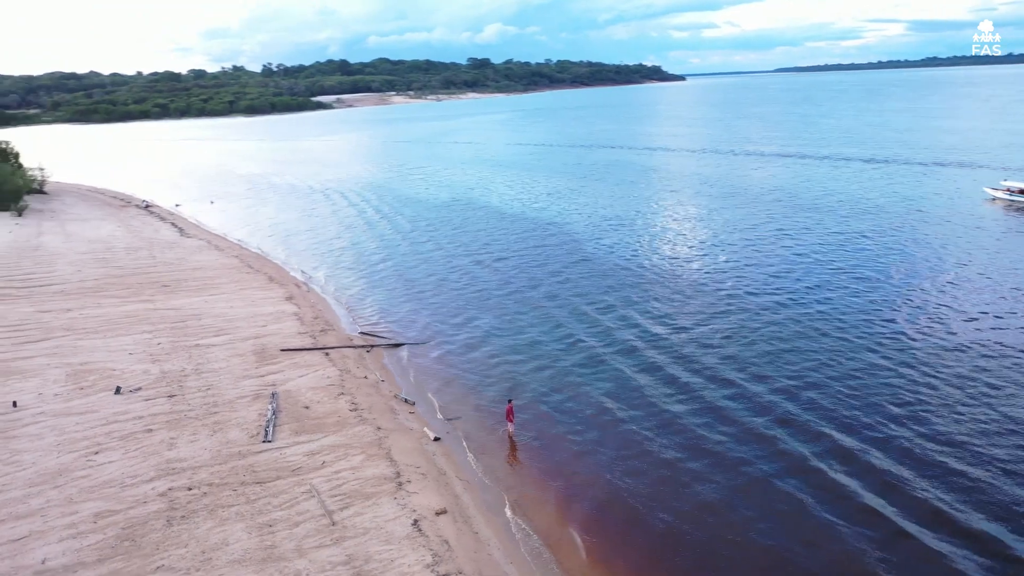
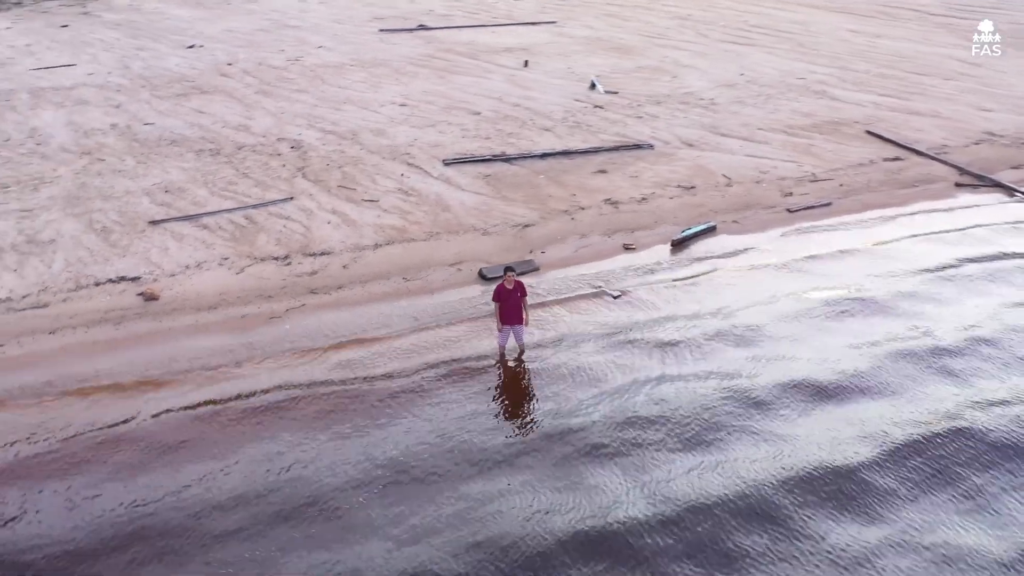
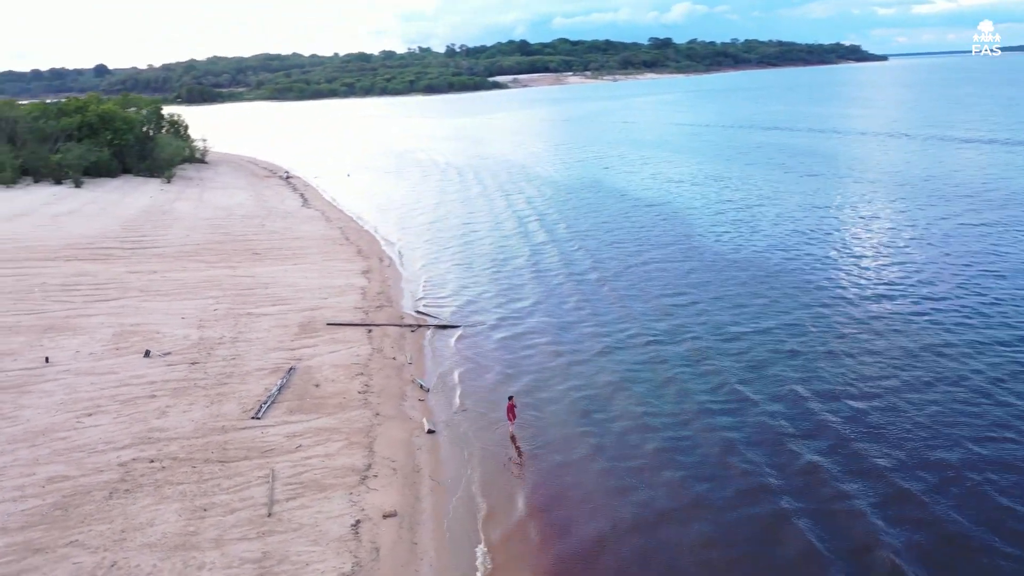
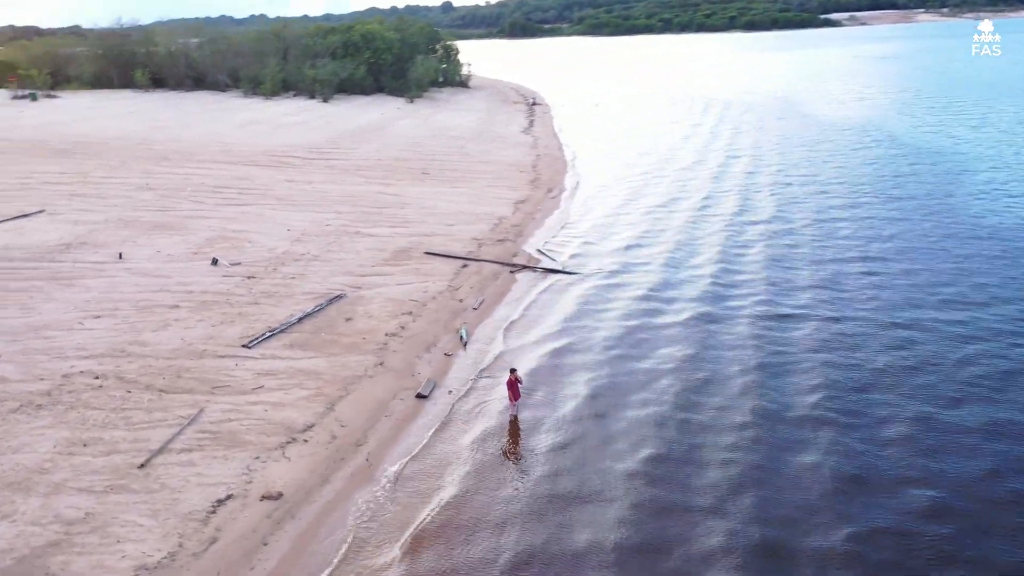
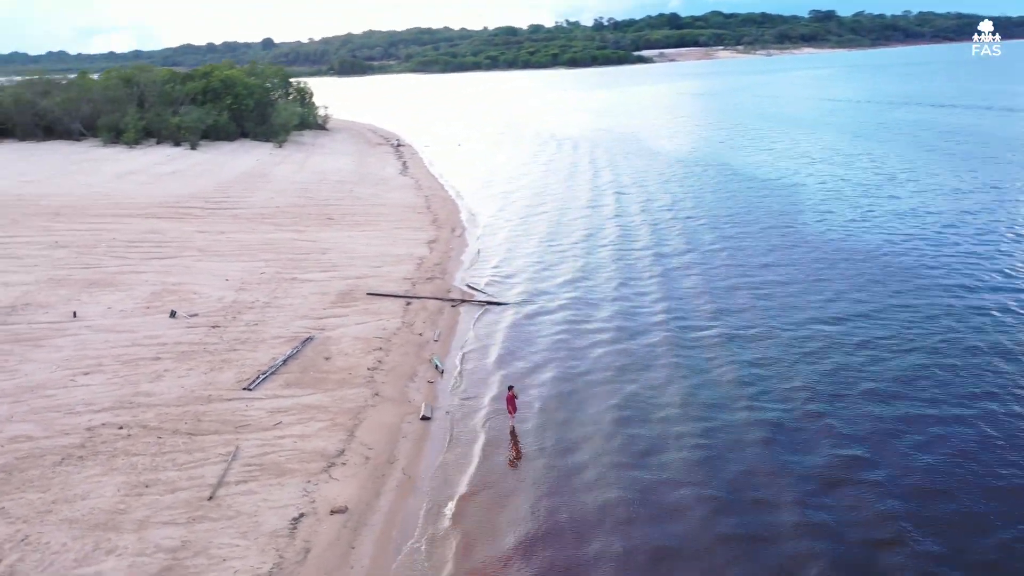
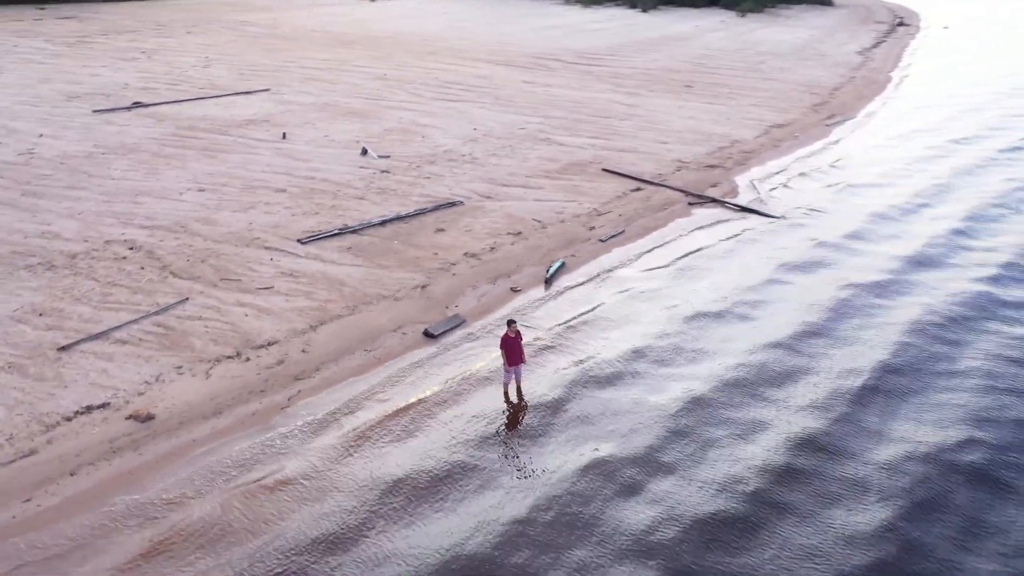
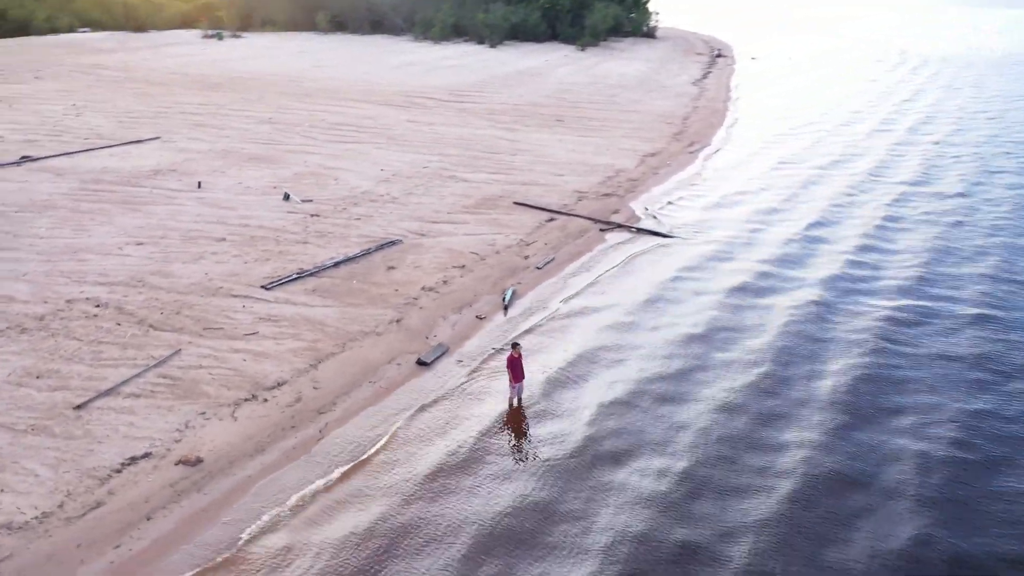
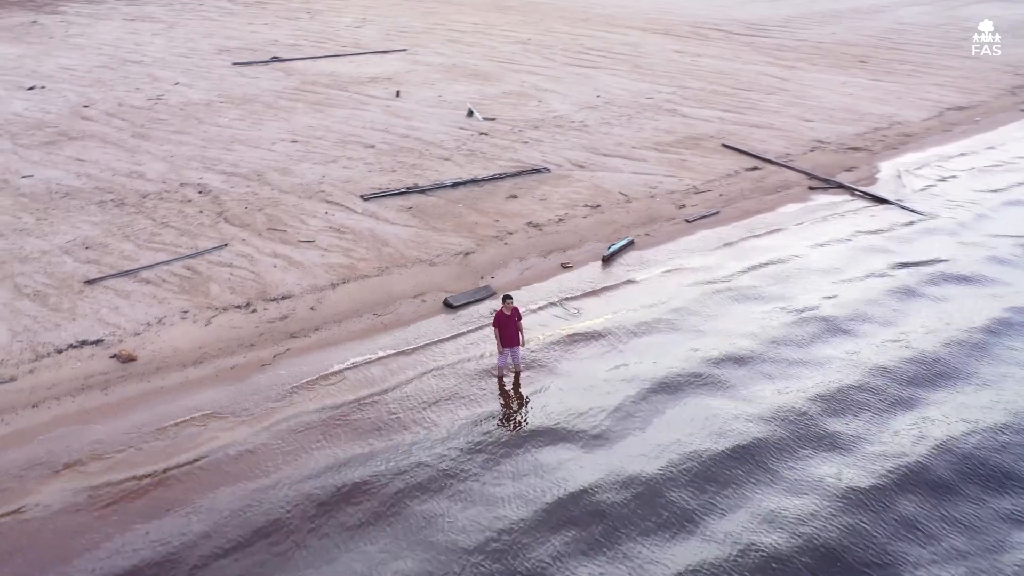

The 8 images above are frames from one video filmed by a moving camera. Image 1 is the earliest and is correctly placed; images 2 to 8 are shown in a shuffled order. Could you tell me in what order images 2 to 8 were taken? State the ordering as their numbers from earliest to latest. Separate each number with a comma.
3, 5, 4, 7, 6, 8, 2
